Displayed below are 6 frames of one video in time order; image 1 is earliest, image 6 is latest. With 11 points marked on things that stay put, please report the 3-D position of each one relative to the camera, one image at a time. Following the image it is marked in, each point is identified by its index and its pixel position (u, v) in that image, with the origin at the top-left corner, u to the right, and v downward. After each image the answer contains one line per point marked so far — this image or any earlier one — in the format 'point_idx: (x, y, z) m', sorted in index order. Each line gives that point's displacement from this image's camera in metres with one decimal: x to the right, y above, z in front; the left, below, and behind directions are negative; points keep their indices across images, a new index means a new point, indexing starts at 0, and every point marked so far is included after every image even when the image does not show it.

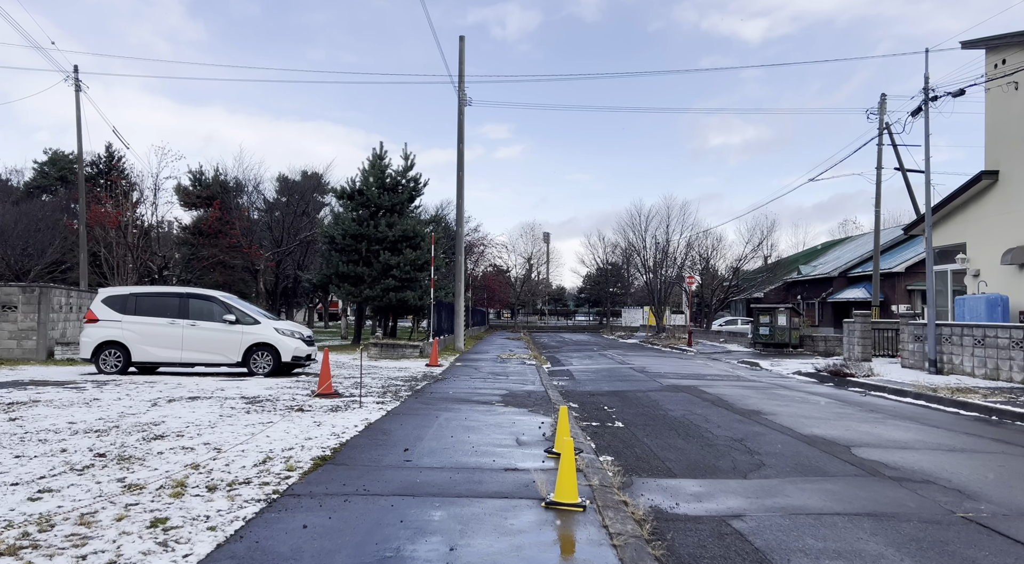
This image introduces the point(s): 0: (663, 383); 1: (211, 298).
0: (+3.3, -2.2, +14.7) m
1: (-6.5, -0.3, +14.5) m
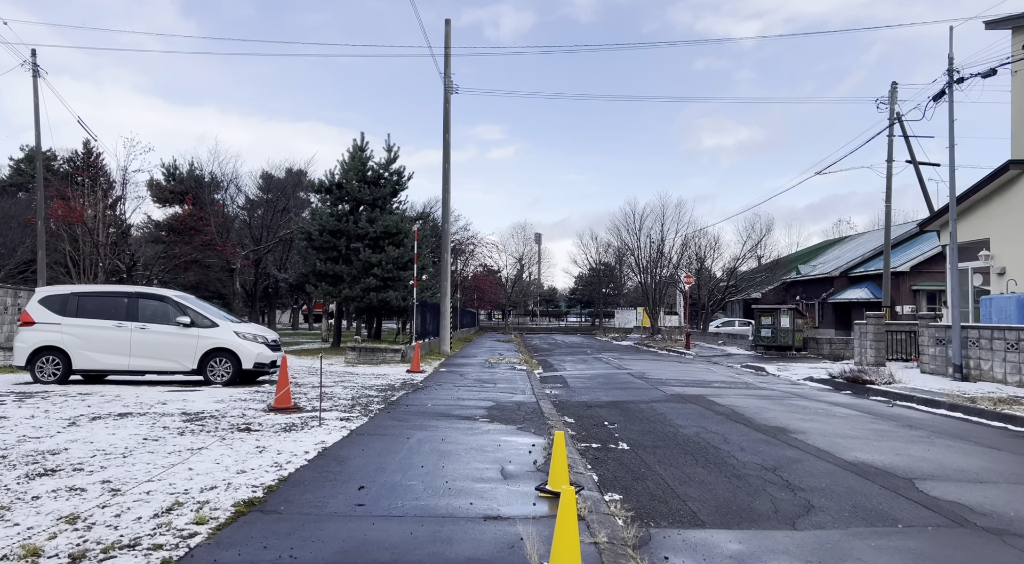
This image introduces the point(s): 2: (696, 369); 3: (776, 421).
0: (+3.1, -2.2, +13.4) m
1: (-6.7, -0.3, +13.0) m
2: (+5.2, -2.5, +19.1) m
3: (+3.6, -1.9, +9.3) m
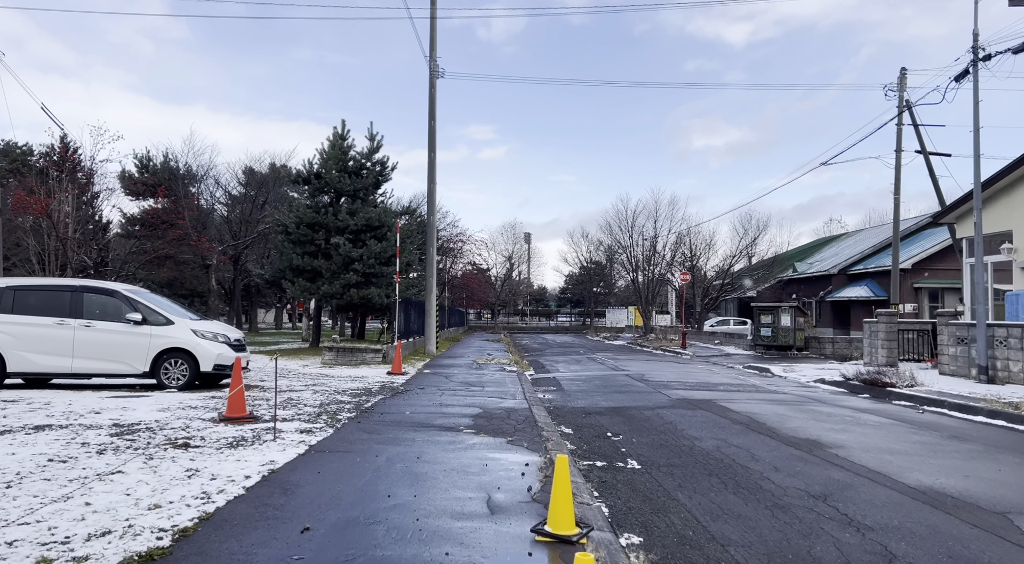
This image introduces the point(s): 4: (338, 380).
0: (+2.9, -2.1, +12.1) m
1: (-6.9, -0.2, +11.7) m
2: (+4.9, -2.4, +17.9) m
3: (+3.5, -1.8, +8.1) m
4: (-3.7, -2.1, +14.1) m
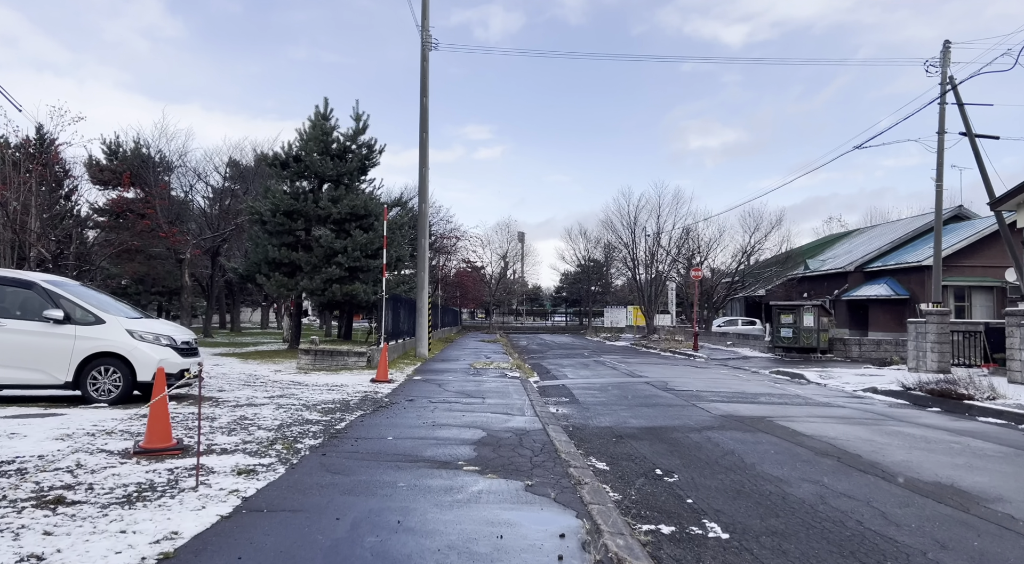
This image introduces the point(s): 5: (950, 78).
0: (+3.0, -1.9, +10.1) m
1: (-6.8, 0.0, +9.5) m
2: (+5.0, -2.2, +15.8) m
3: (+3.7, -1.7, +6.0) m
4: (-3.6, -1.9, +12.0) m
5: (+12.0, +5.6, +18.4) m
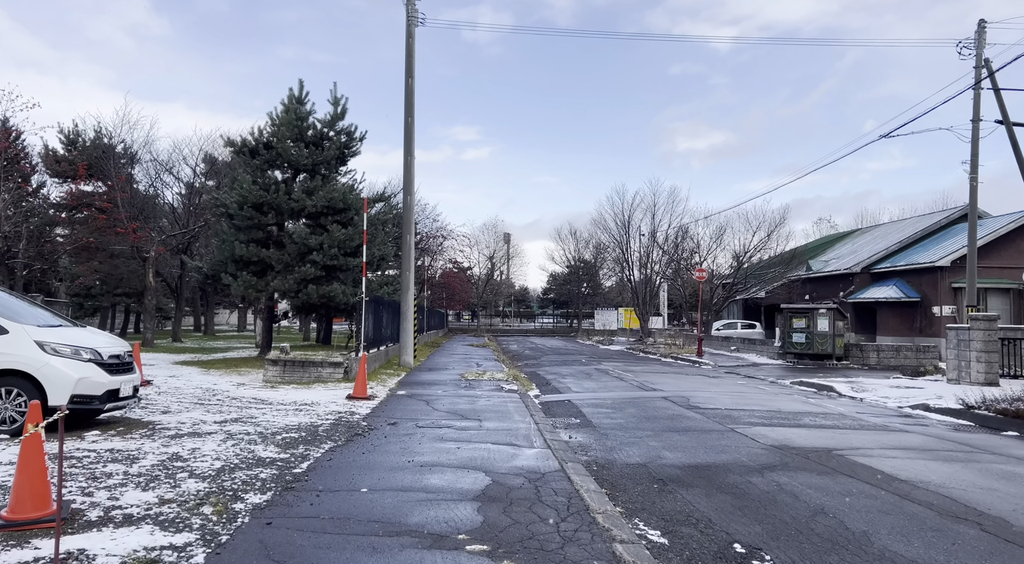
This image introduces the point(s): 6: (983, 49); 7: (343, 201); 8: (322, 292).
0: (+3.0, -1.9, +8.3) m
1: (-6.7, 0.0, +7.5) m
2: (+4.9, -2.3, +14.1) m
3: (+3.8, -1.7, +4.3) m
4: (-3.6, -1.9, +10.1) m
5: (+11.9, +5.5, +16.9) m
6: (+11.8, +5.8, +16.8) m
7: (-4.6, +2.2, +18.3) m
8: (-5.1, -0.3, +18.0) m
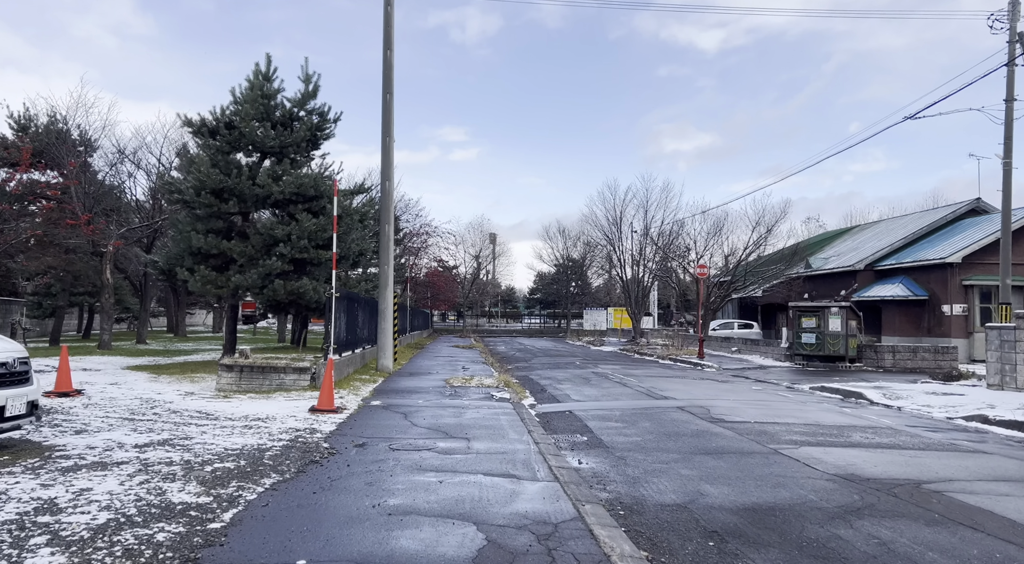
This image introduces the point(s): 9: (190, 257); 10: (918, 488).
0: (+3.0, -1.8, +6.7) m
1: (-6.7, +0.1, +5.7) m
2: (+4.7, -2.2, +12.5) m
3: (+3.9, -1.5, +2.7) m
4: (-3.6, -1.8, +8.3) m
5: (+11.7, +5.7, +15.4) m
6: (+11.6, +5.9, +15.4) m
7: (-4.8, +2.3, +16.5) m
8: (-5.3, -0.2, +16.1) m
9: (-7.7, +0.6, +16.2) m
10: (+3.4, -1.7, +5.7) m
